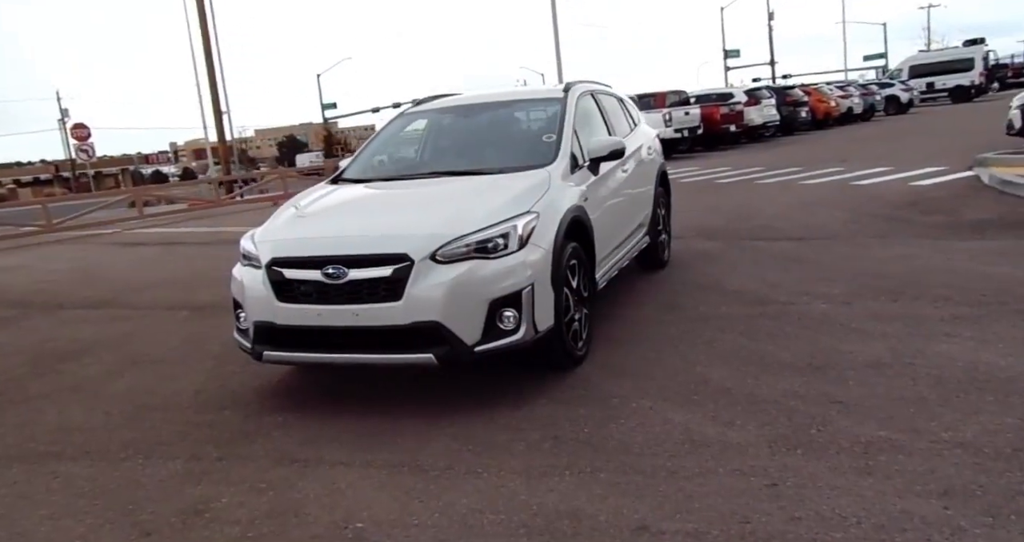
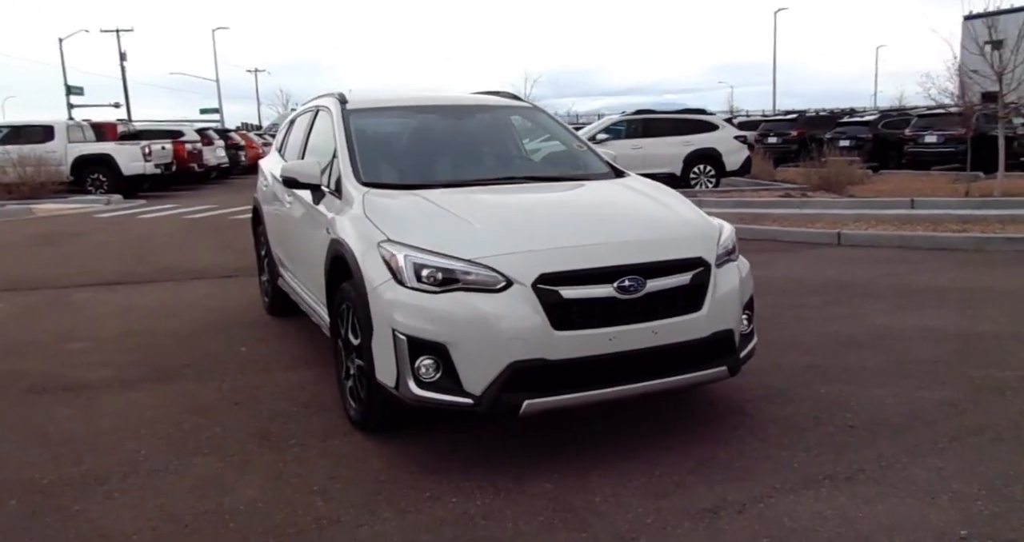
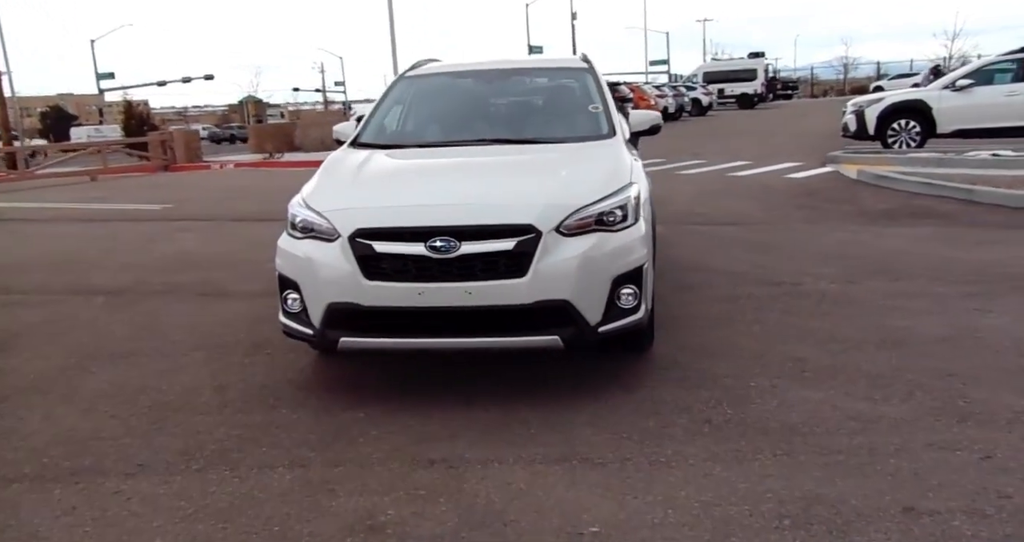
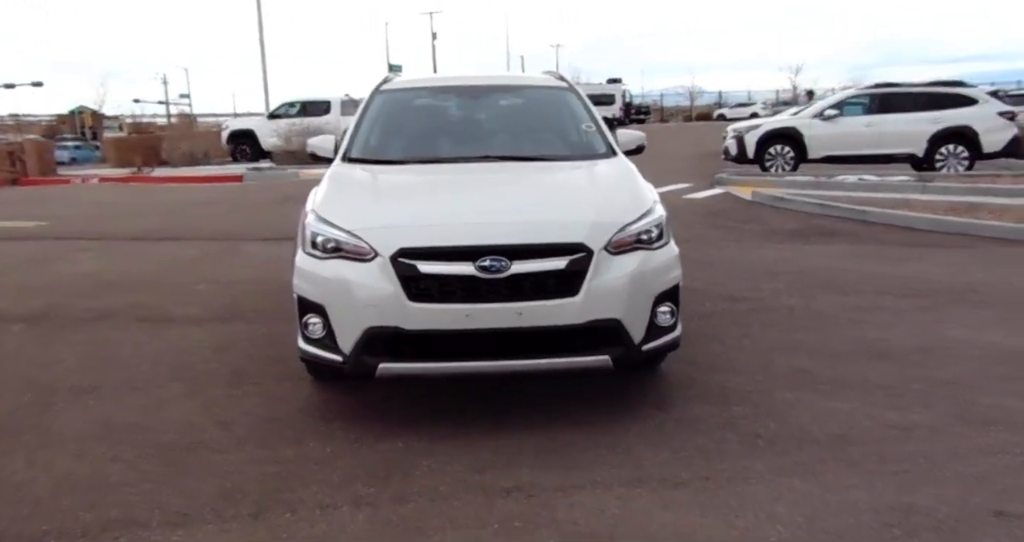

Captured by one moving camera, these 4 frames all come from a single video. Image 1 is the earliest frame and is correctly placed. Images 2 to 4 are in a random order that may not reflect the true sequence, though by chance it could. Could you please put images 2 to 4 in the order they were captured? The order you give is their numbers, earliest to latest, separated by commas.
3, 4, 2
